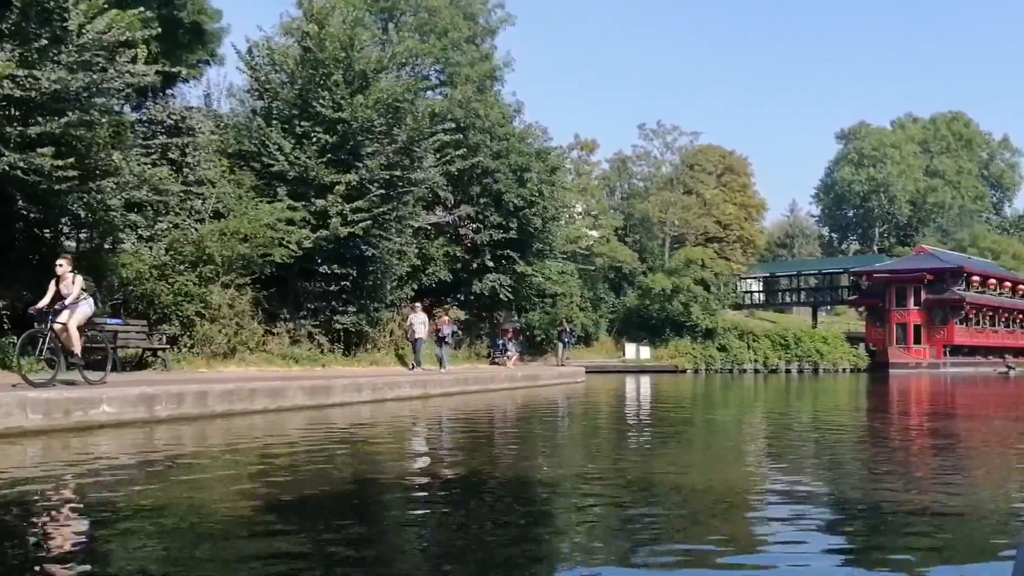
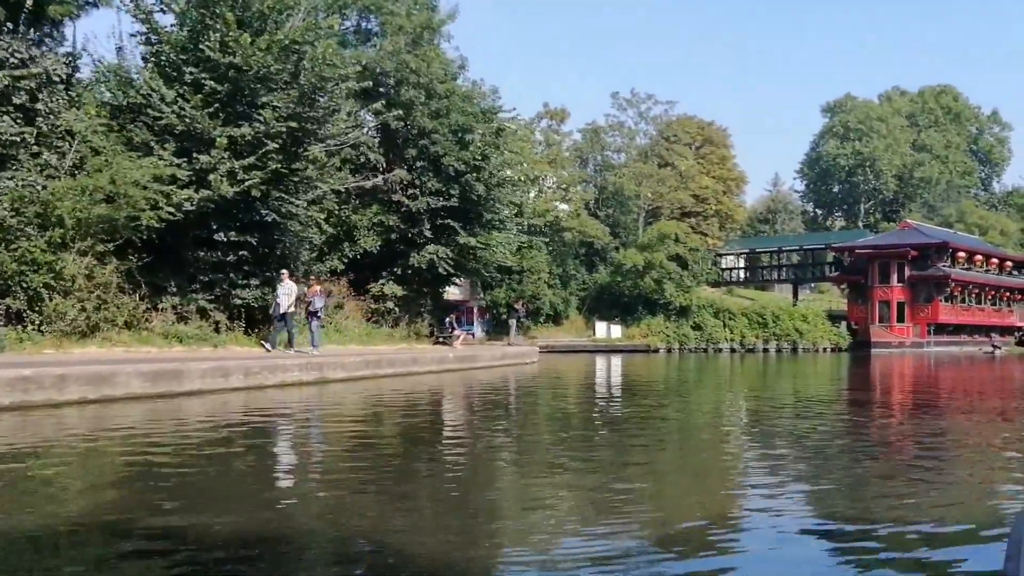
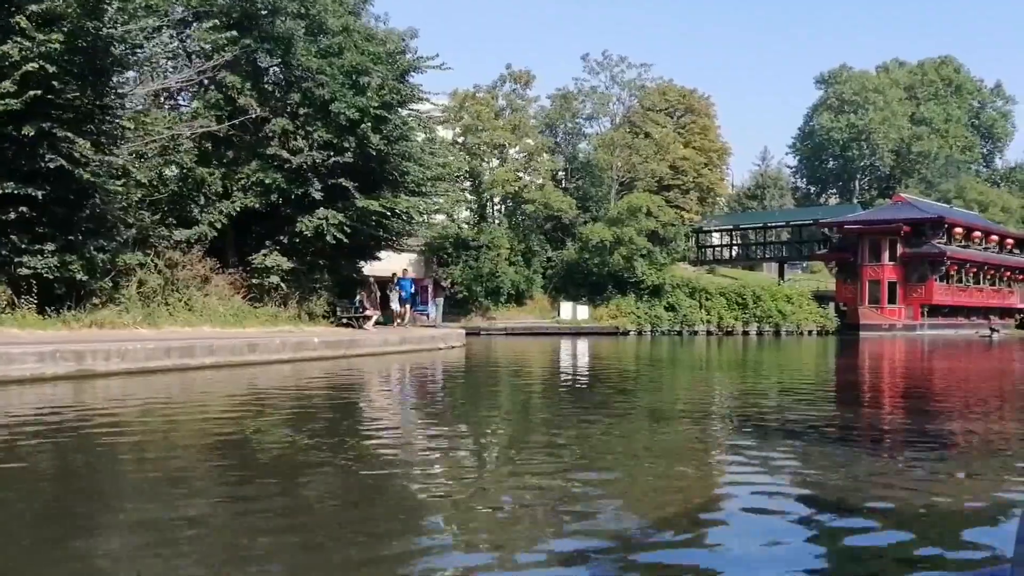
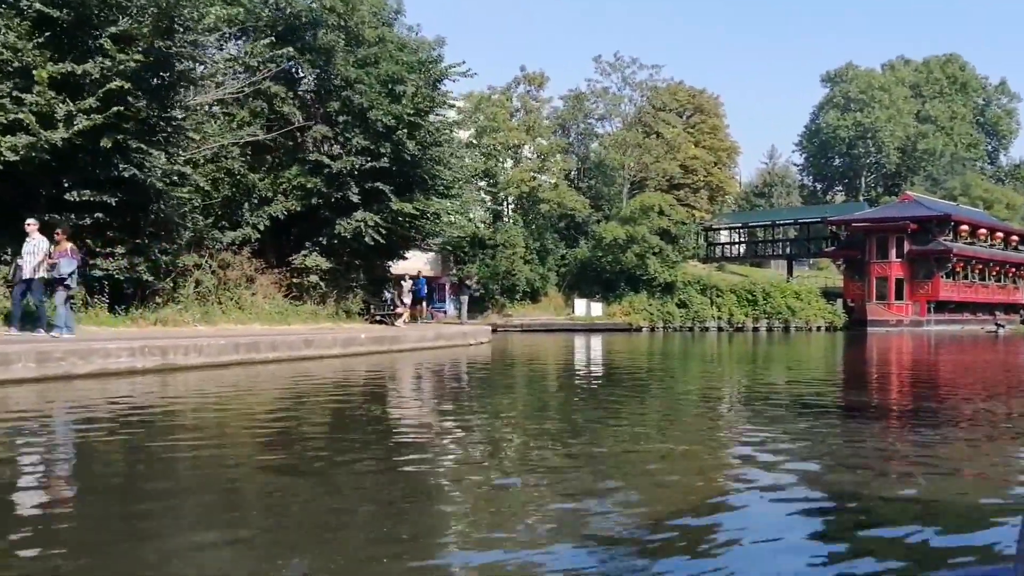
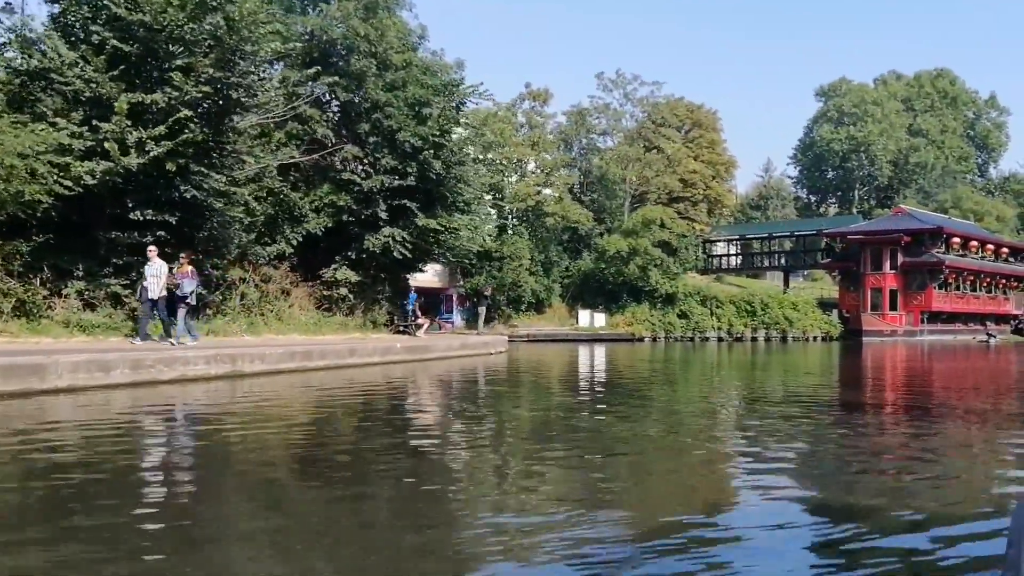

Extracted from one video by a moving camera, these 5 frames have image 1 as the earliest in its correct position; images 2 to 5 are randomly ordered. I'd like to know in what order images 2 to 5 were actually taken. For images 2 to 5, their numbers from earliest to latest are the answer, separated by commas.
2, 5, 4, 3
